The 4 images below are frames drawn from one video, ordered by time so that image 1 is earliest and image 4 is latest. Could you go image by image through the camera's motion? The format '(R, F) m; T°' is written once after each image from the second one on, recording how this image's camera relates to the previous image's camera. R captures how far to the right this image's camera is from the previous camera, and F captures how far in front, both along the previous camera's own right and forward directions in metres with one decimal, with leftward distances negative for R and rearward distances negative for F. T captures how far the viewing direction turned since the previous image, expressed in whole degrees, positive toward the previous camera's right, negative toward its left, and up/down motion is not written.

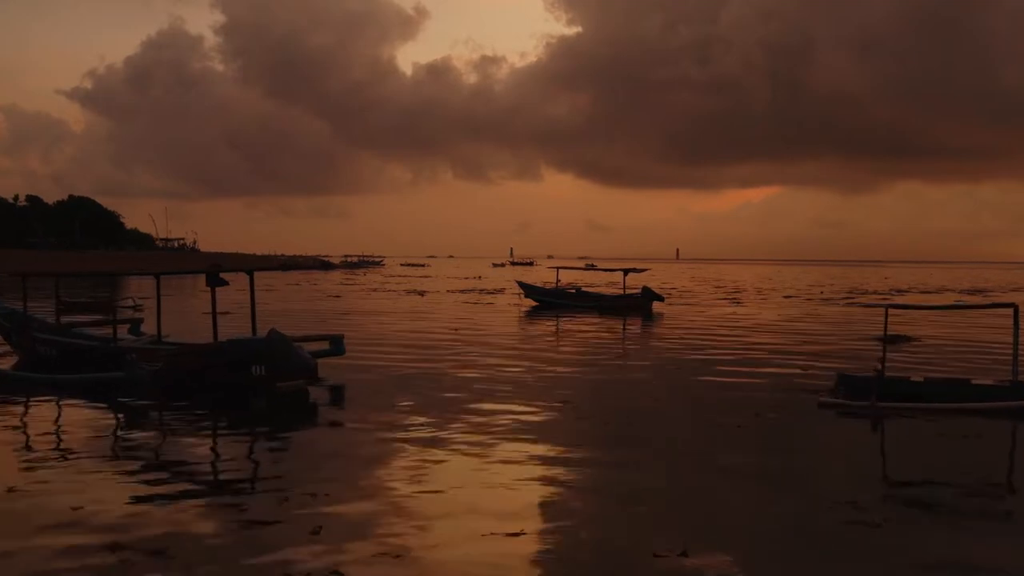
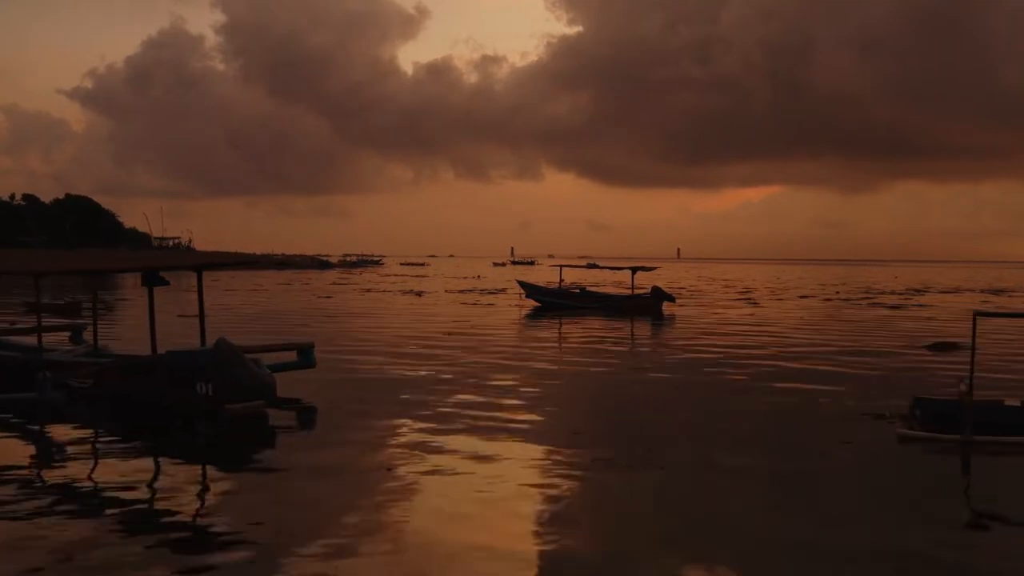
(0.0, +0.9) m; 0°
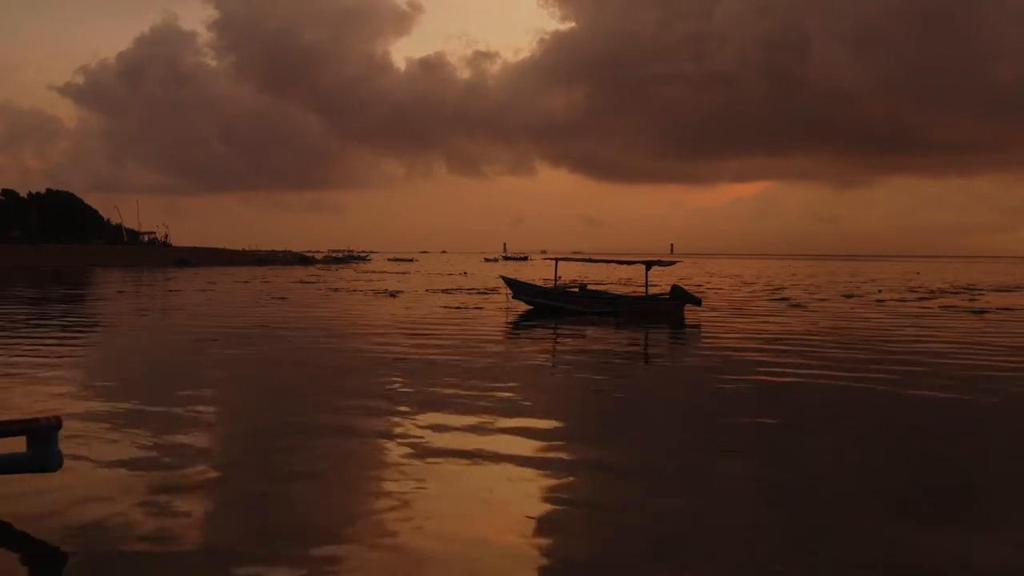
(+0.1, +2.6) m; 0°
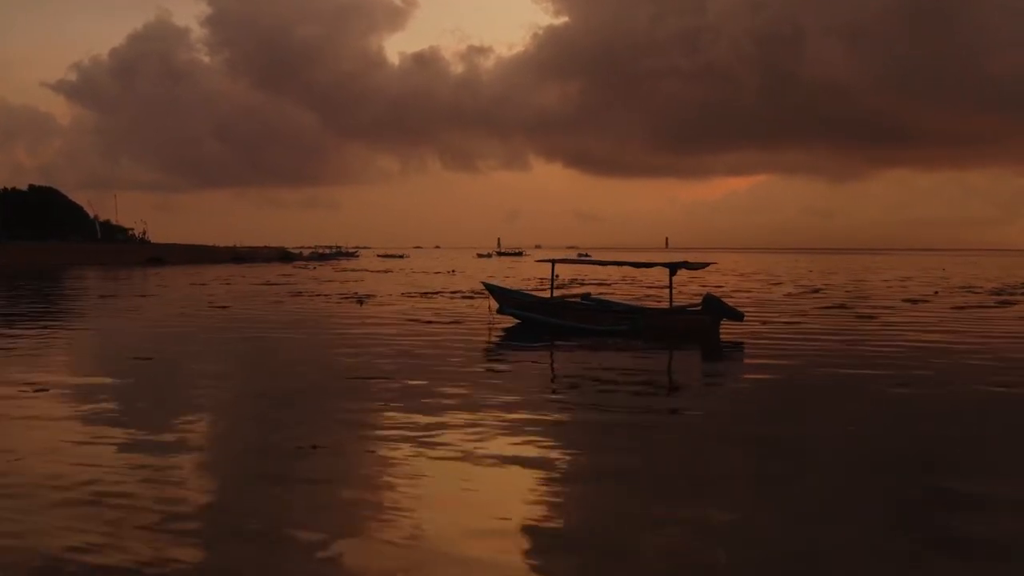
(+0.1, +2.4) m; 0°
